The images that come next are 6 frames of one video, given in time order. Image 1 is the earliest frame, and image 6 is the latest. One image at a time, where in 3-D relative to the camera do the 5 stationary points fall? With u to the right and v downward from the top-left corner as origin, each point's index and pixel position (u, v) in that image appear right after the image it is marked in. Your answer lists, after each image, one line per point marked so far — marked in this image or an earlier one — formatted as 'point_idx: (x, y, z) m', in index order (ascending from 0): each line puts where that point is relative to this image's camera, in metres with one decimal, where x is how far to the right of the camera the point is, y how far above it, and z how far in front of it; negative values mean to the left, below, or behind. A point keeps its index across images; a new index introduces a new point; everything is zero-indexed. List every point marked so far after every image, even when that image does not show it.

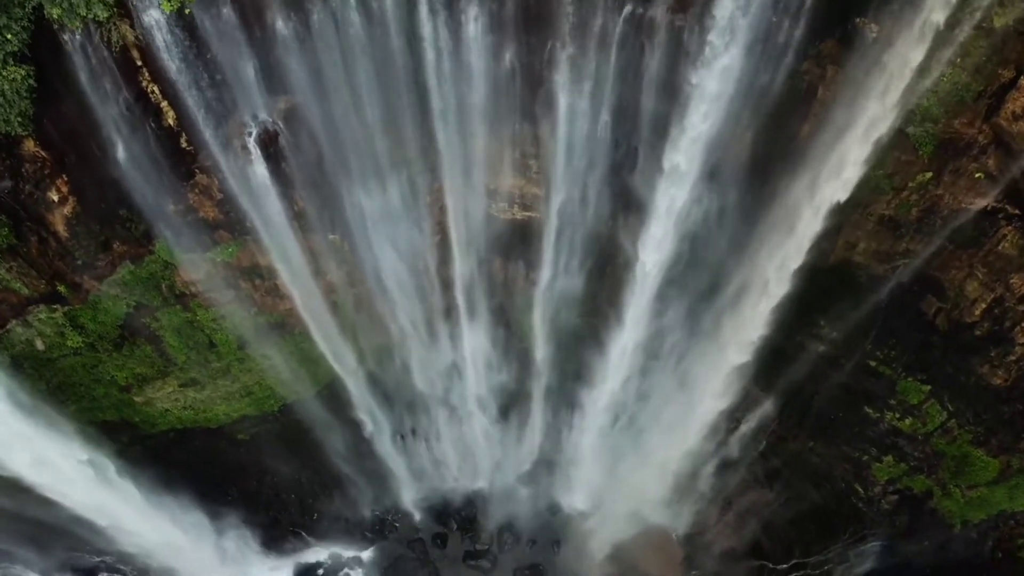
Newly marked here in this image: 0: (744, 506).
0: (+4.1, -3.8, +12.6) m
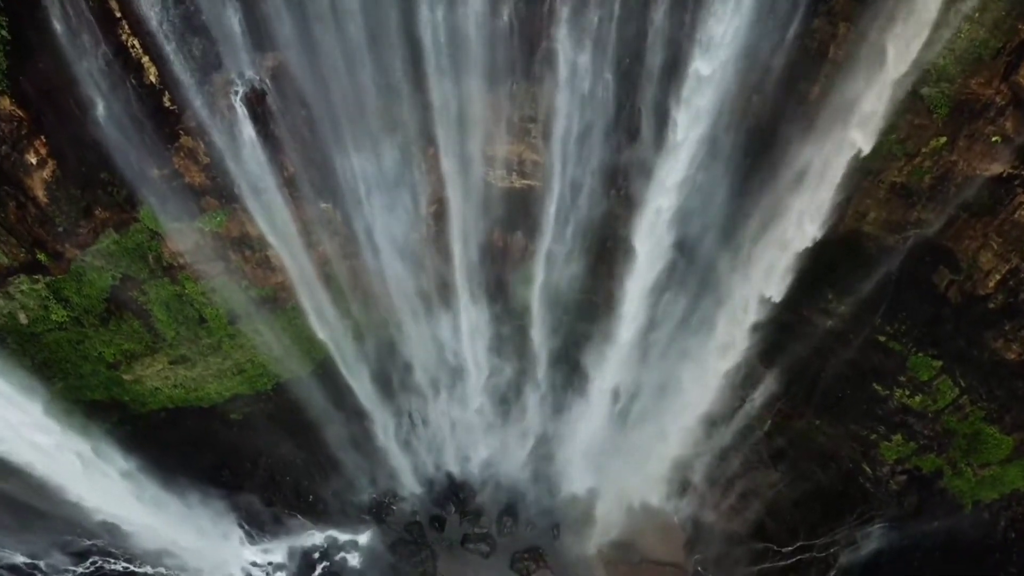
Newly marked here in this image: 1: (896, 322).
0: (+4.1, -3.4, +12.3) m
1: (+5.4, -0.5, +10.0) m
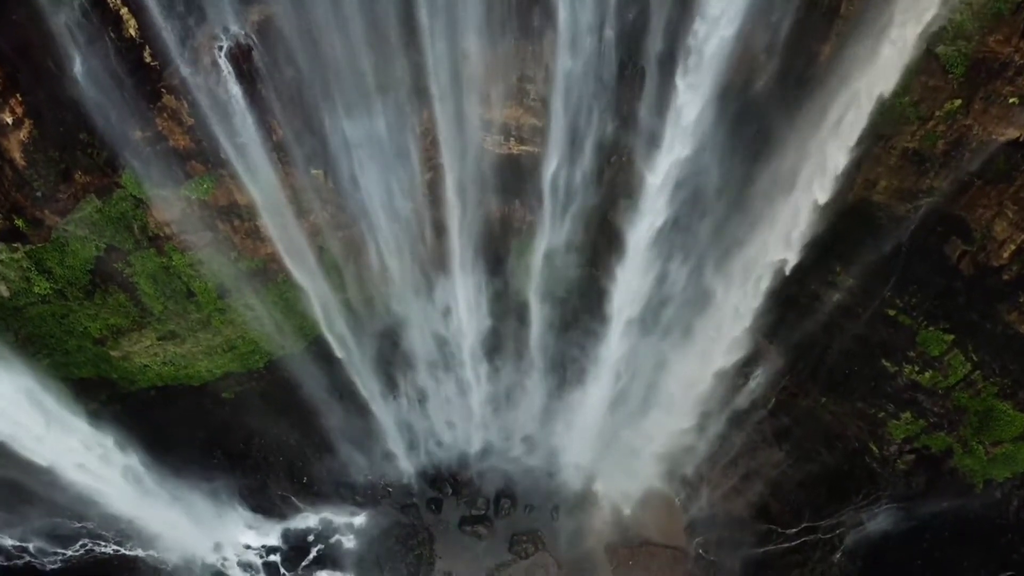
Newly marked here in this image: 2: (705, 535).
0: (+4.0, -3.0, +12.0) m
1: (+5.3, -0.1, +9.7) m
2: (+3.3, -4.3, +12.4) m
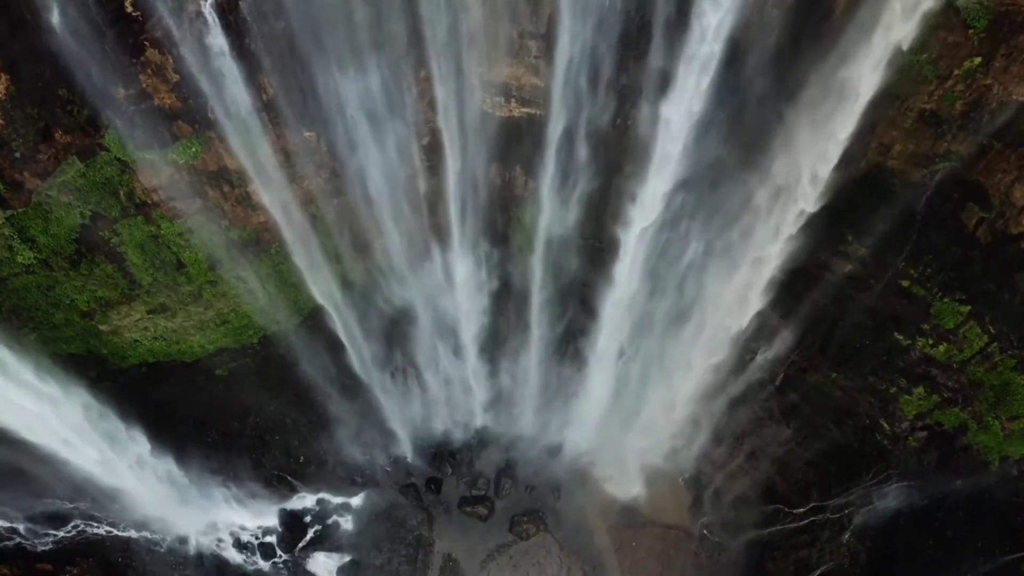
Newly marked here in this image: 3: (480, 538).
0: (+4.1, -2.6, +11.7) m
1: (+5.4, +0.3, +9.4) m
2: (+3.4, -3.9, +12.1) m
3: (-0.5, -4.1, +11.8) m
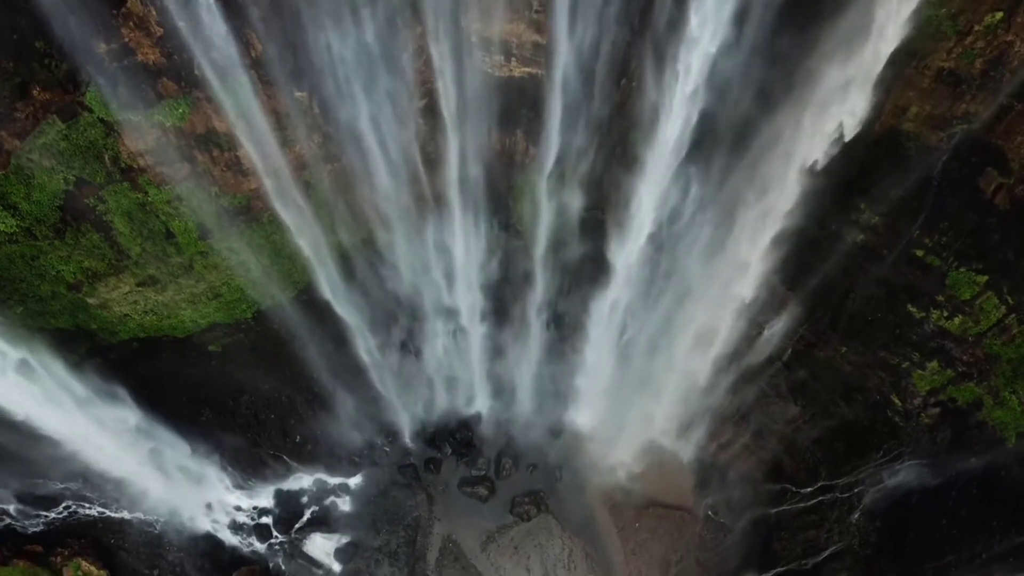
0: (+4.1, -2.1, +11.4) m
1: (+5.4, +0.7, +9.0) m
2: (+3.4, -3.5, +11.8) m
3: (-0.5, -3.7, +11.5) m
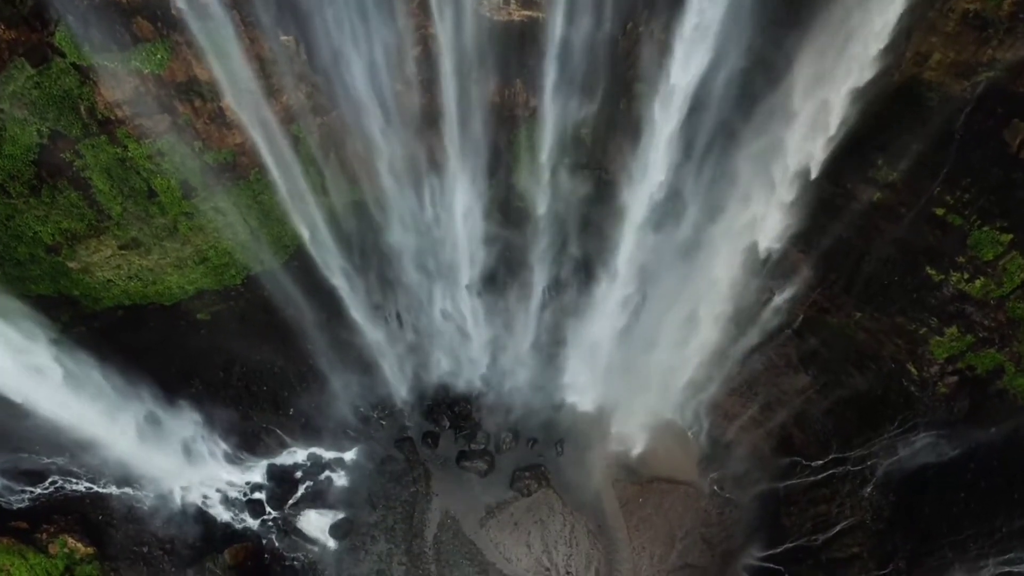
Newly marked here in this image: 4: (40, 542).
0: (+4.1, -1.6, +11.0) m
1: (+5.4, +1.2, +8.6) m
2: (+3.4, -2.9, +11.4) m
3: (-0.5, -3.2, +11.1) m
4: (-6.7, -3.6, +10.2) m
